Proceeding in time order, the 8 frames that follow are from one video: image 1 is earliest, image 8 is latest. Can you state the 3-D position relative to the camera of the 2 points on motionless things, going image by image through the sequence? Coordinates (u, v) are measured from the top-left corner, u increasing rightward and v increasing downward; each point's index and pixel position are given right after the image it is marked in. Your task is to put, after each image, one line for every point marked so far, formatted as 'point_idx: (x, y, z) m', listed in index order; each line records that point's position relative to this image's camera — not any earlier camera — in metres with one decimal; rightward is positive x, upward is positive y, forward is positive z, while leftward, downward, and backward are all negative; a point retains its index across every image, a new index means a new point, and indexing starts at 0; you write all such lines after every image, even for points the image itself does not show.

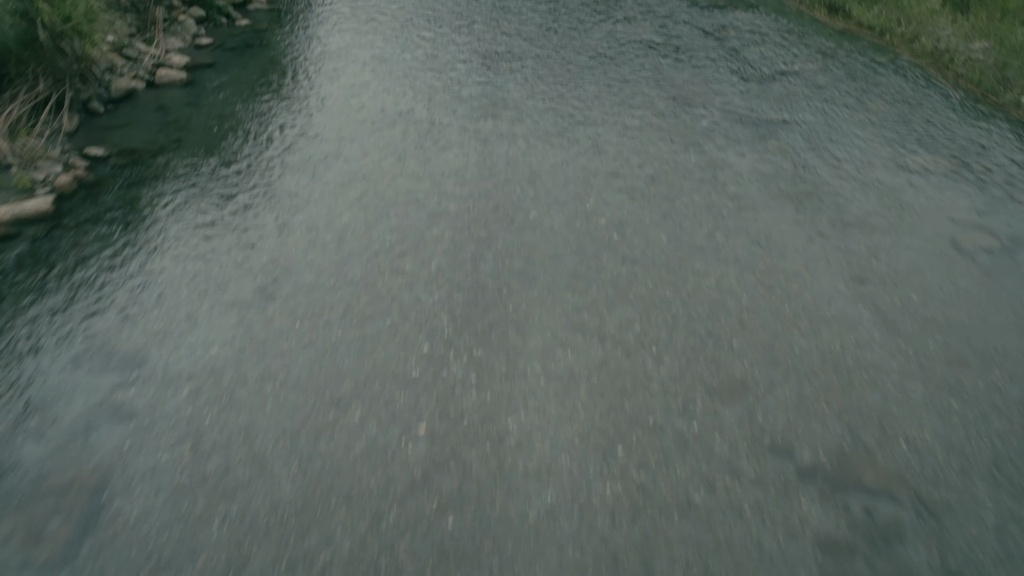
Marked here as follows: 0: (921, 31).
0: (+5.2, +3.3, +9.1) m
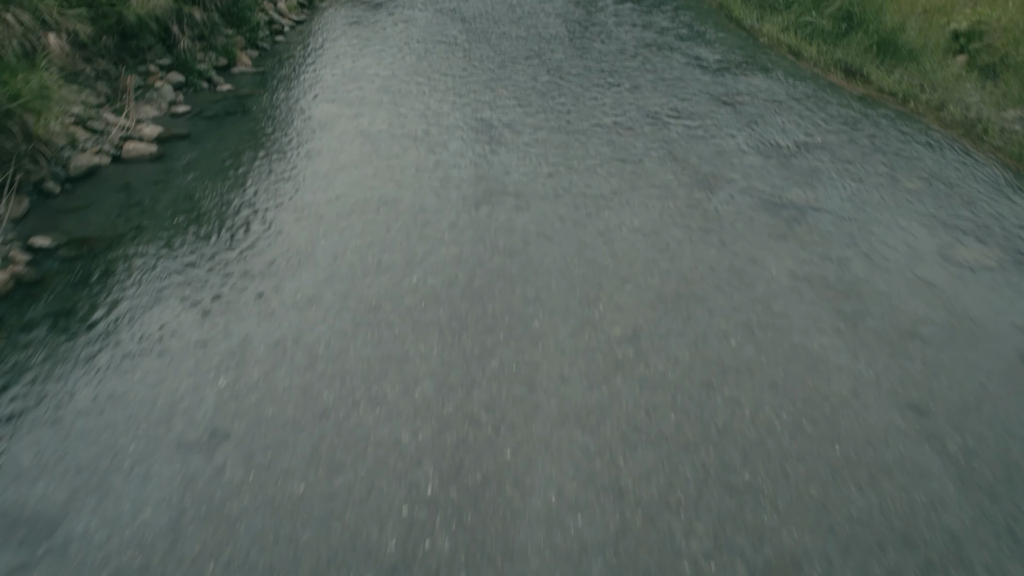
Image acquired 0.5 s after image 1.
0: (+5.2, +2.3, +8.6) m
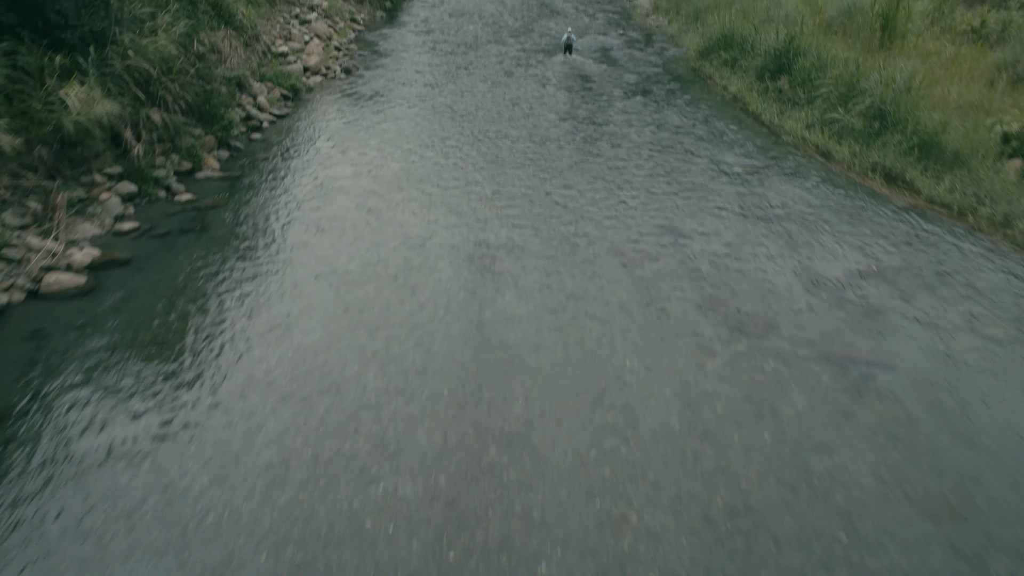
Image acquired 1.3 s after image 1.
0: (+5.2, +0.8, +7.4) m
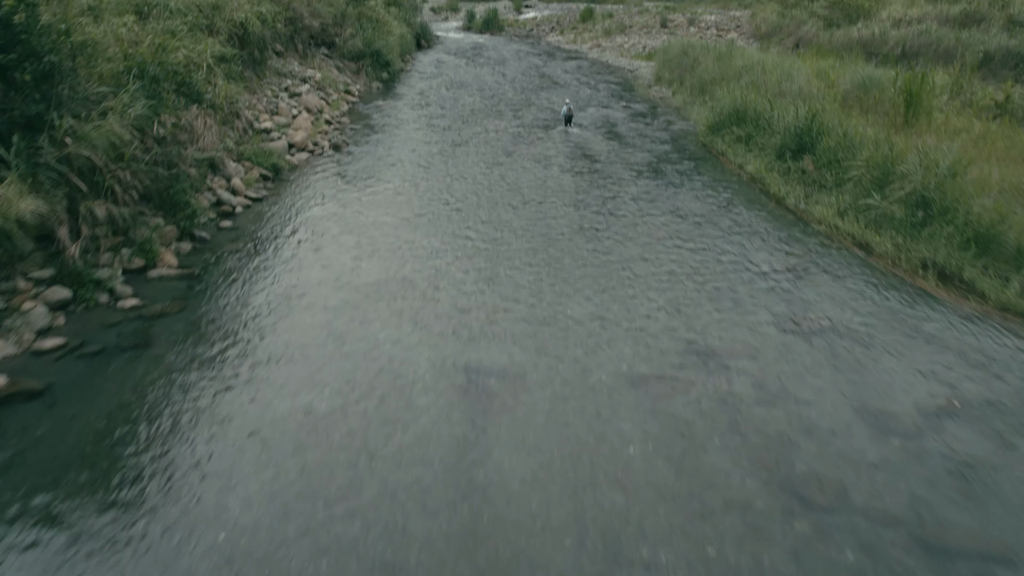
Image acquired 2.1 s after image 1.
0: (+5.2, -0.3, +6.3) m
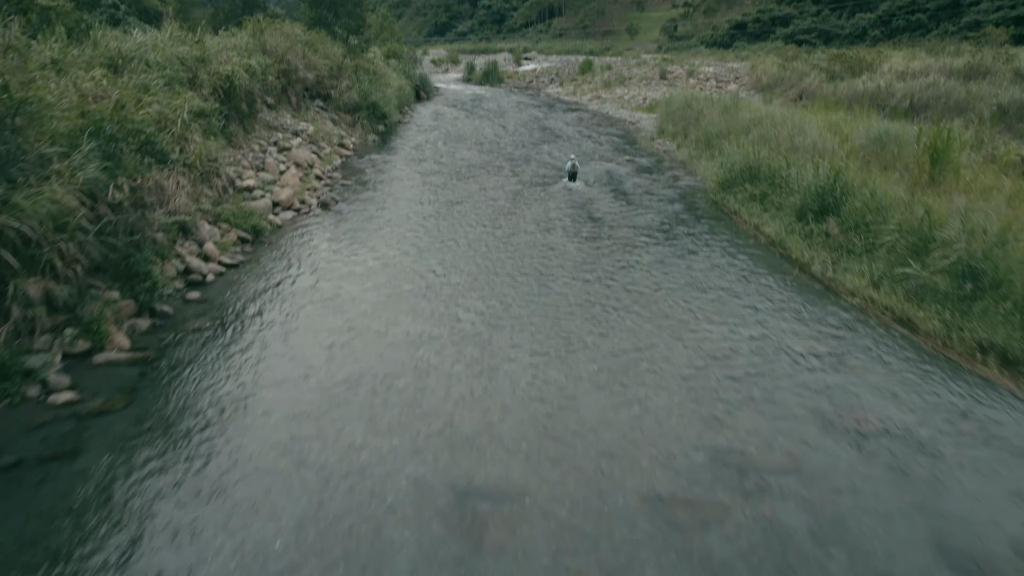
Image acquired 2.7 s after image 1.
0: (+5.1, -1.0, +5.3) m
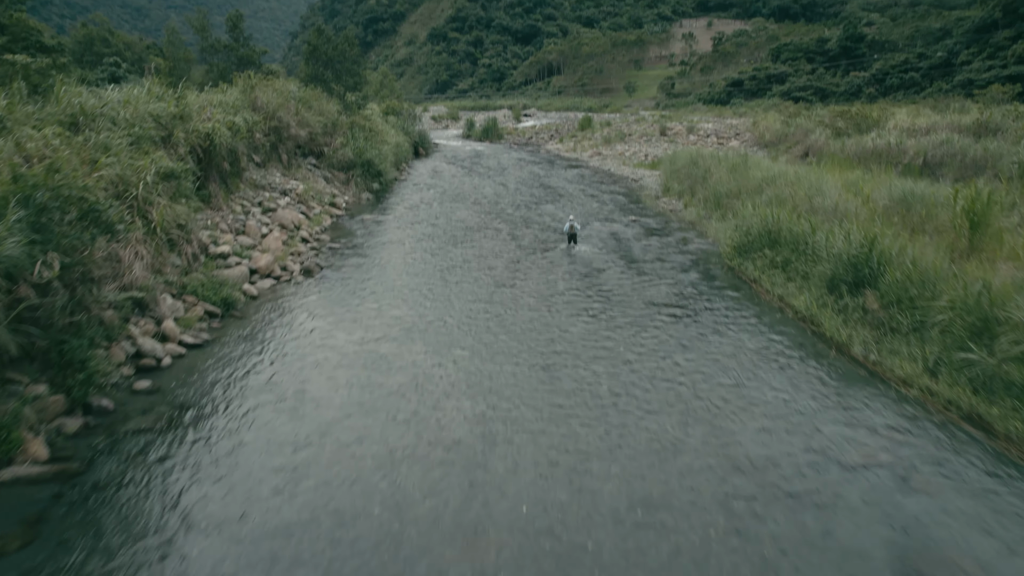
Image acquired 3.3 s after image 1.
0: (+5.1, -1.7, +4.1) m
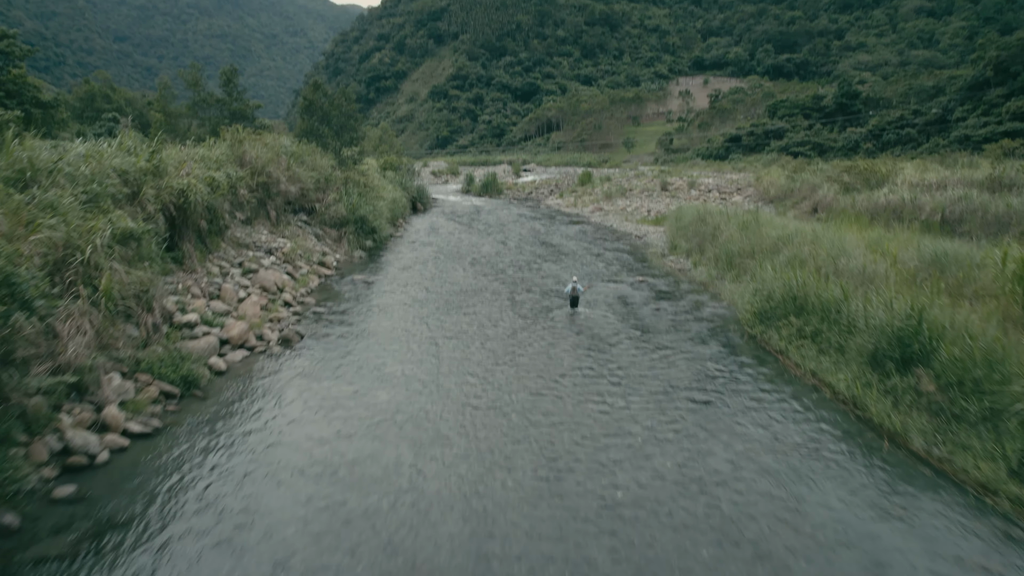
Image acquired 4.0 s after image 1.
0: (+5.1, -2.2, +2.8) m
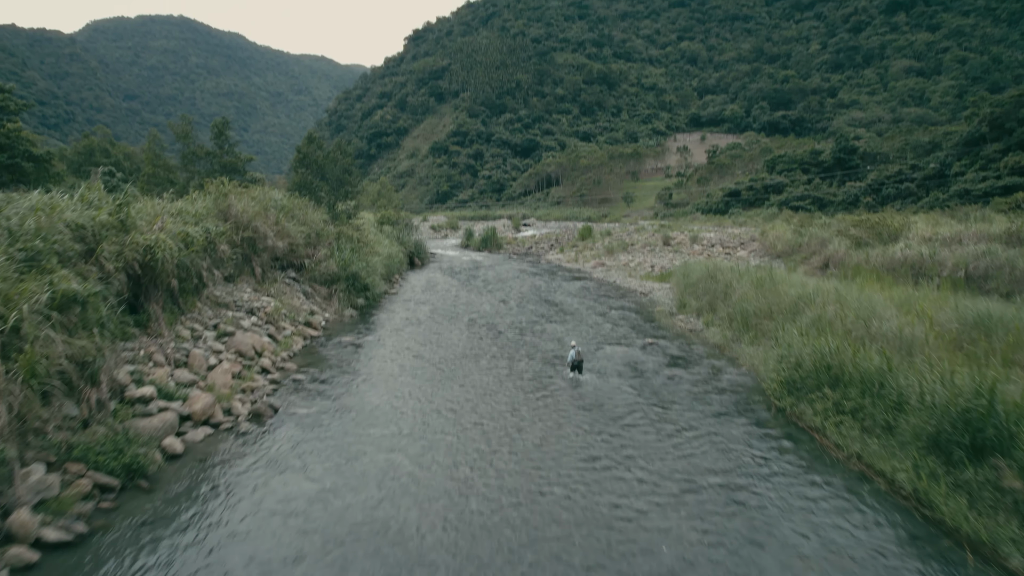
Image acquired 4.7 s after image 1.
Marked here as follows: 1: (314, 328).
0: (+5.1, -2.5, +1.5) m
1: (-4.5, -0.9, +16.3) m
